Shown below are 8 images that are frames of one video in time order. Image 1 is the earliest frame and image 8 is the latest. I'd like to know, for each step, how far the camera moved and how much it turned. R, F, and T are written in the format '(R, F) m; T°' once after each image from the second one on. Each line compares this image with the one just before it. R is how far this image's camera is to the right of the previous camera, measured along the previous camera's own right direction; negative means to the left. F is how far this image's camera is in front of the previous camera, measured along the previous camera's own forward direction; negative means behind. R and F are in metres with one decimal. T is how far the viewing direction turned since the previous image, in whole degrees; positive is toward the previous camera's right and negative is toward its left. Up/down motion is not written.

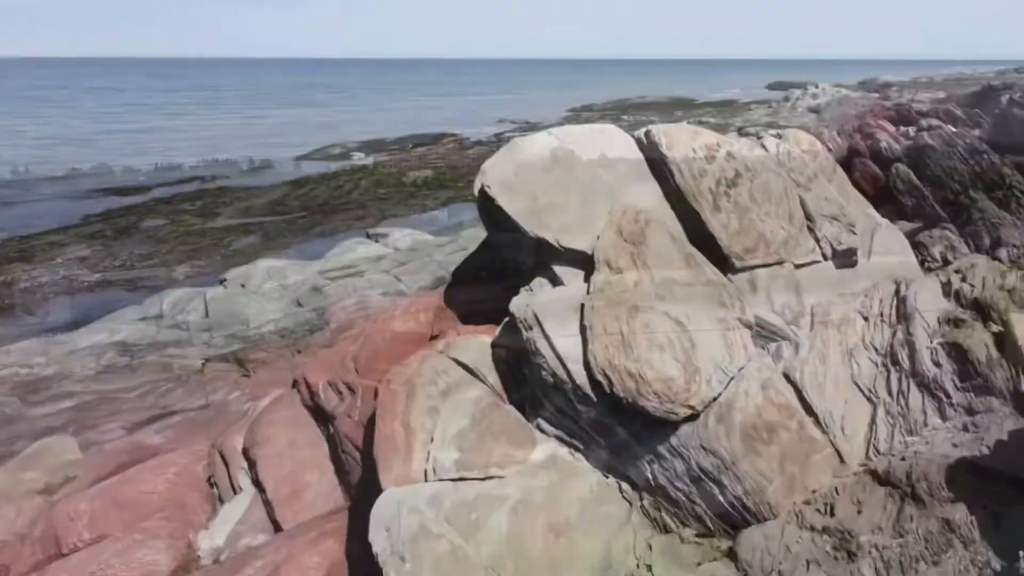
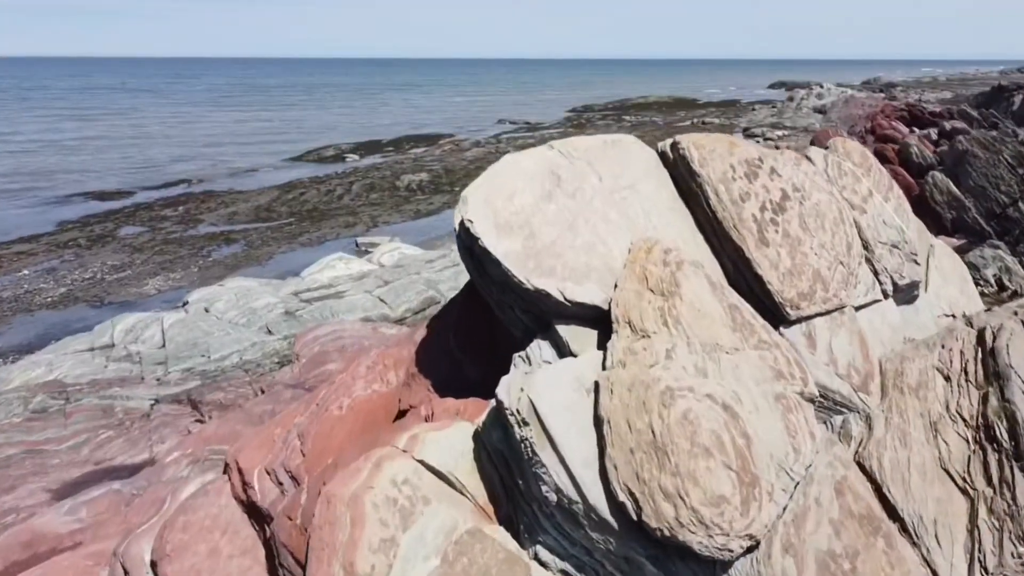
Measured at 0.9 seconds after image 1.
(+0.1, +1.9) m; 0°
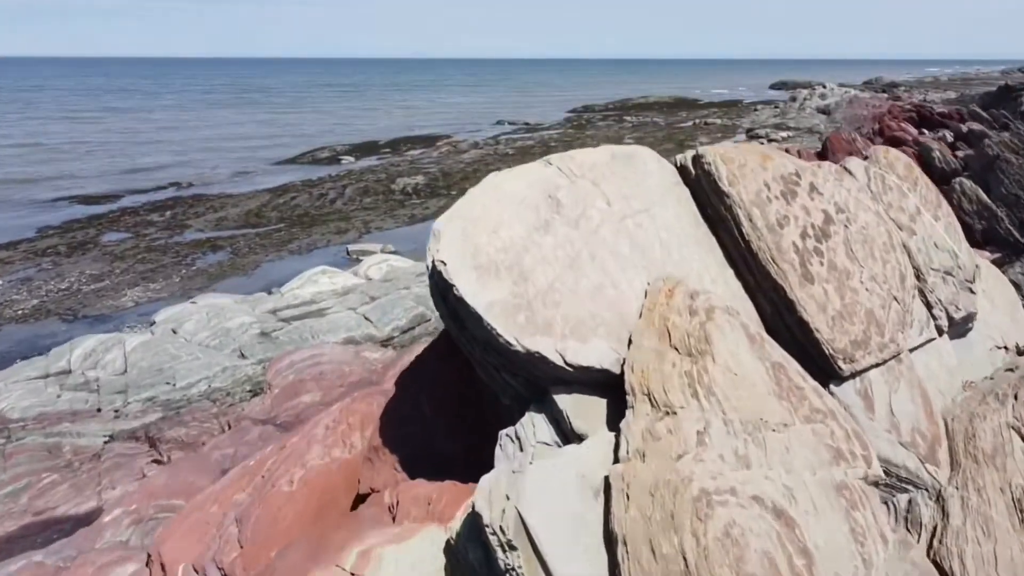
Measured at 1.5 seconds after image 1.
(+0.1, +1.3) m; 0°
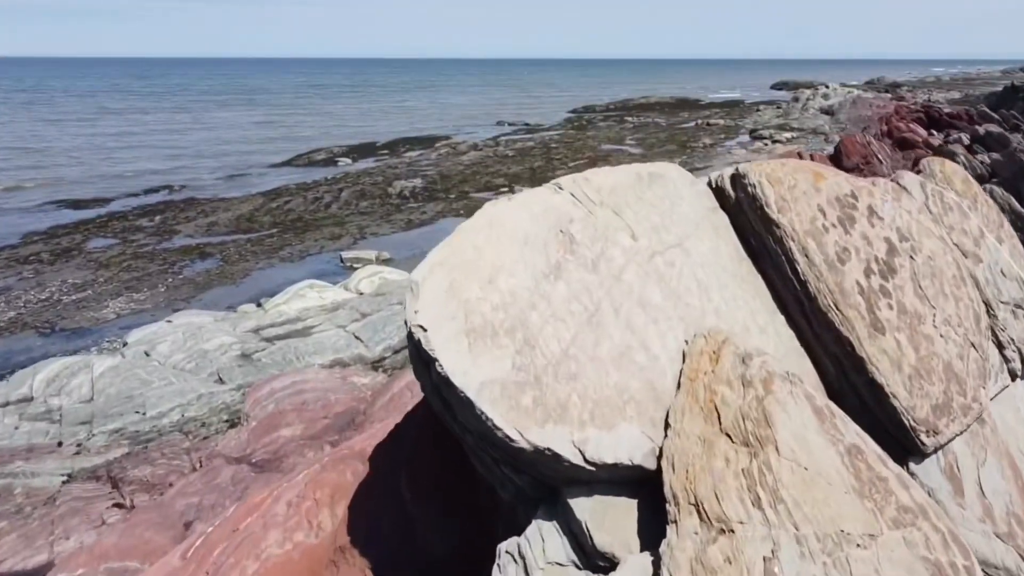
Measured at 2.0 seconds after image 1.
(0.0, +1.1) m; 0°
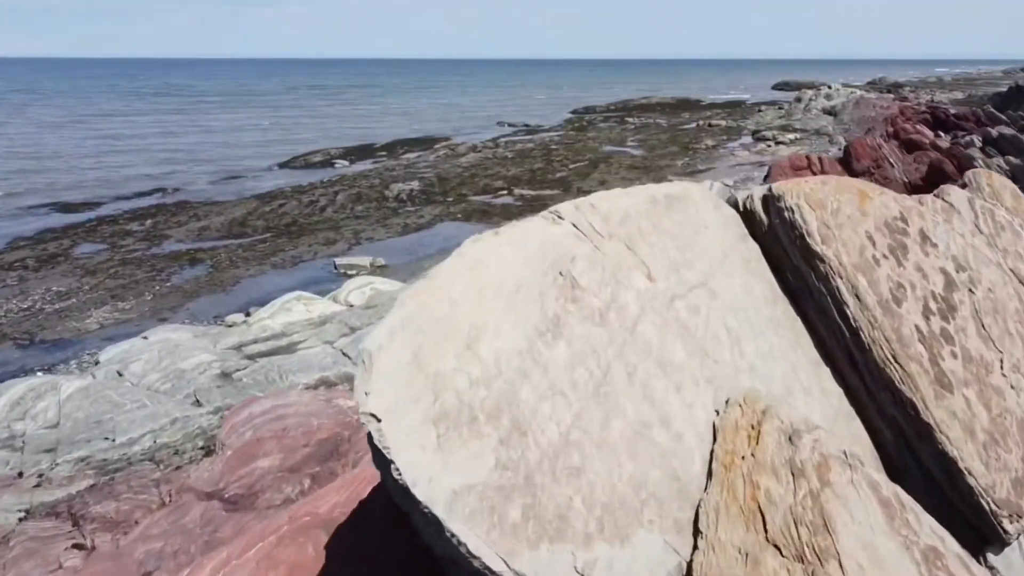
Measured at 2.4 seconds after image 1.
(0.0, +0.8) m; 0°
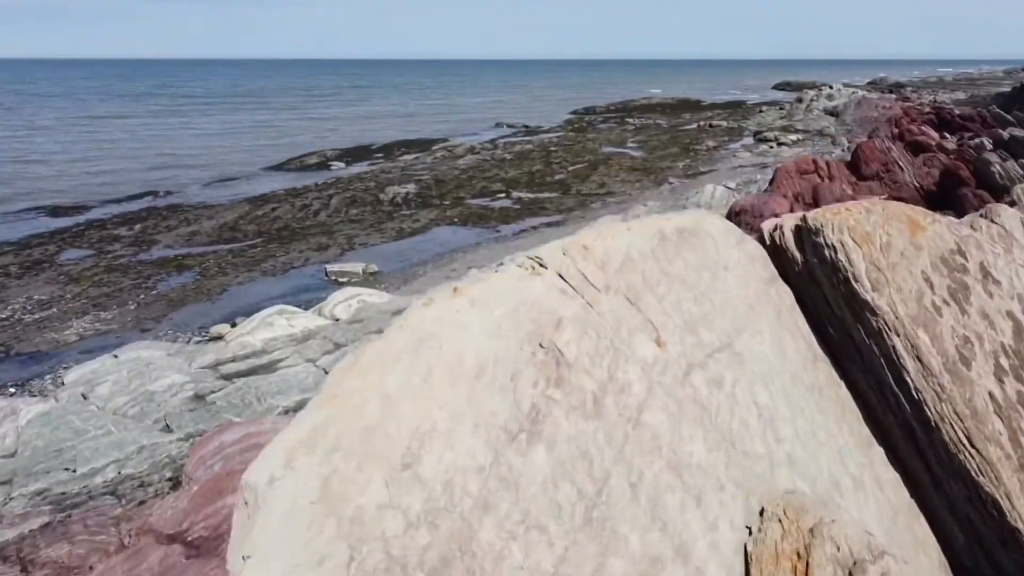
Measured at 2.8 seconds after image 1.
(+0.1, +0.8) m; 0°
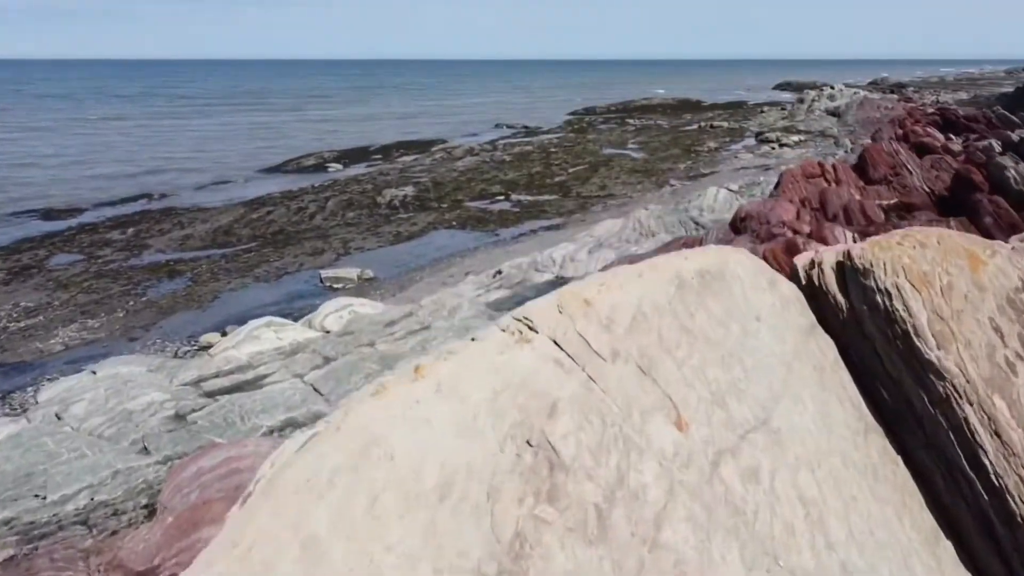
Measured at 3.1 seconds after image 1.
(0.0, +0.6) m; 0°
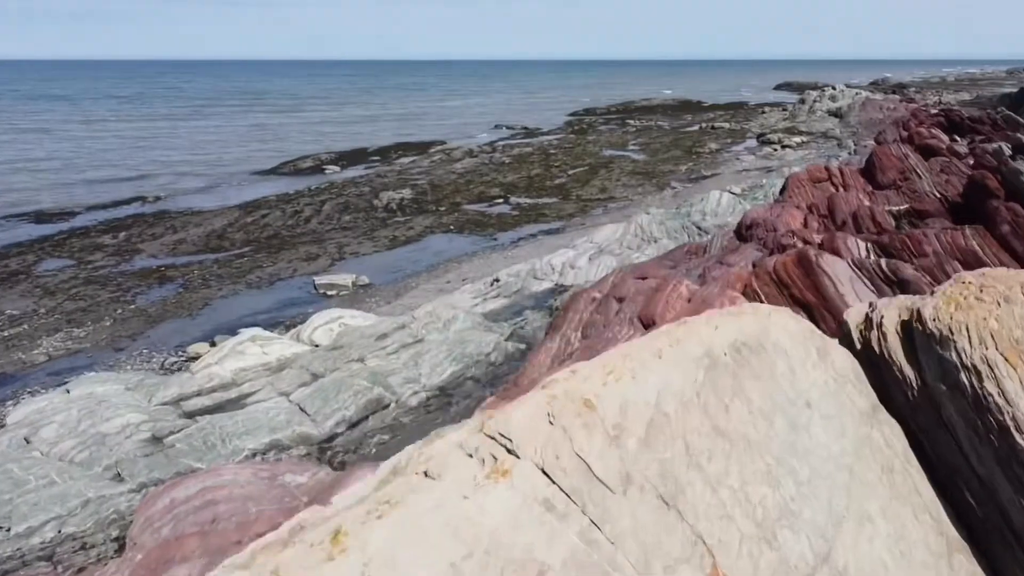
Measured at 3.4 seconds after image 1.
(0.0, +0.6) m; 0°
